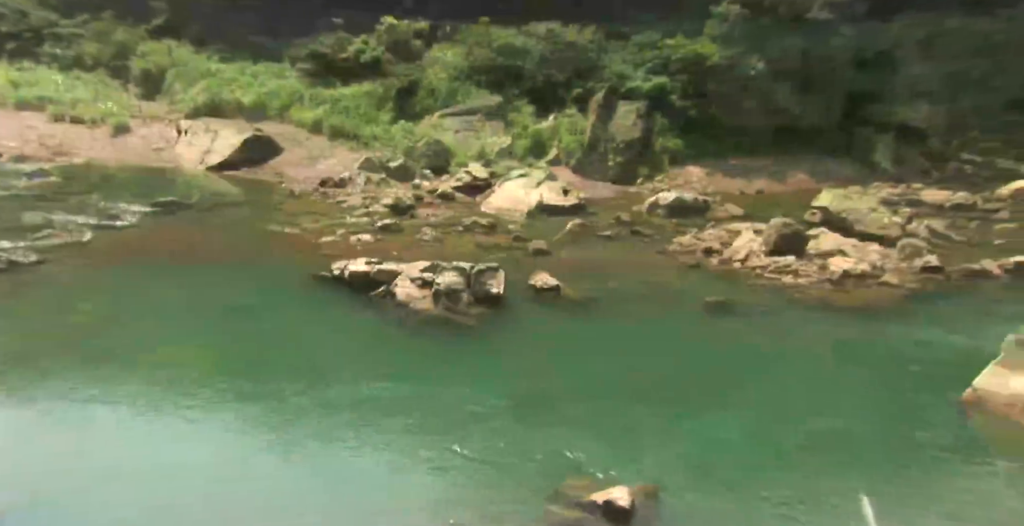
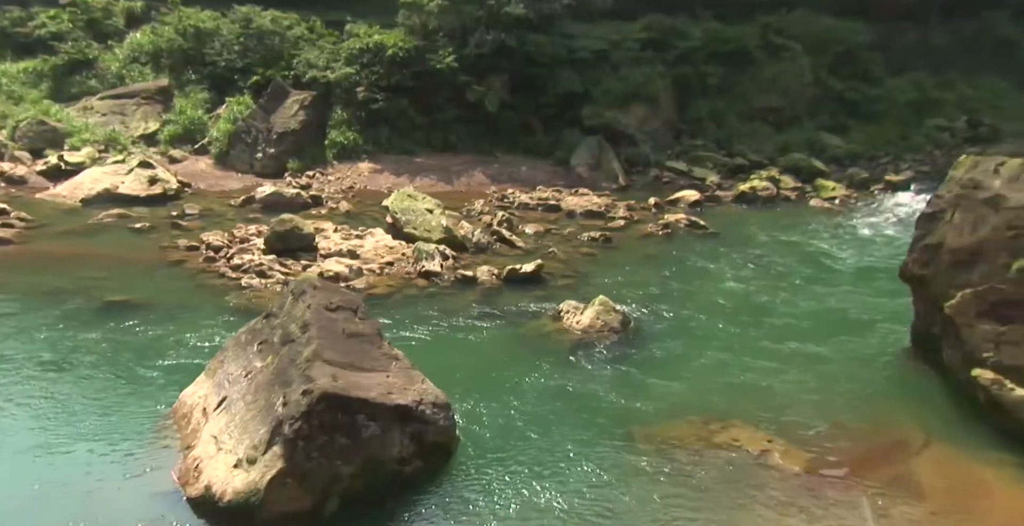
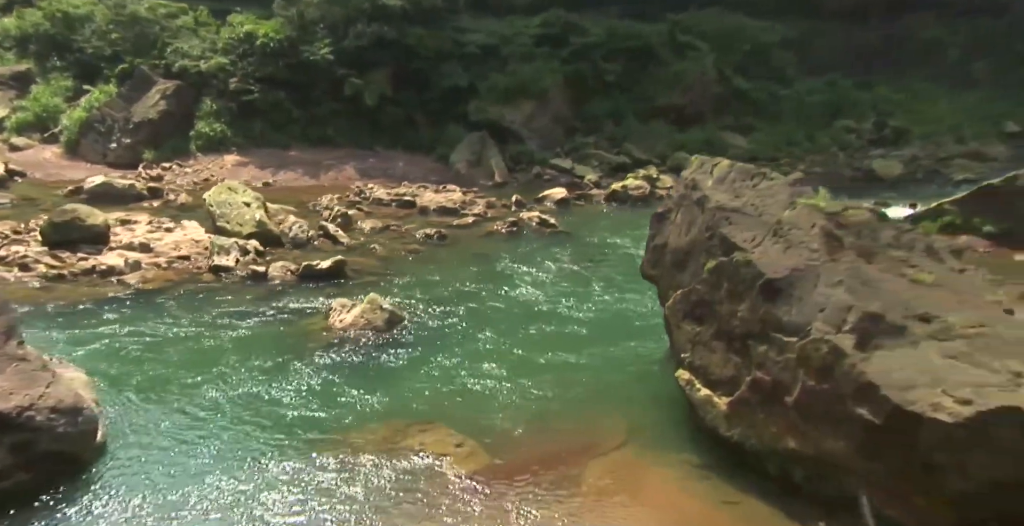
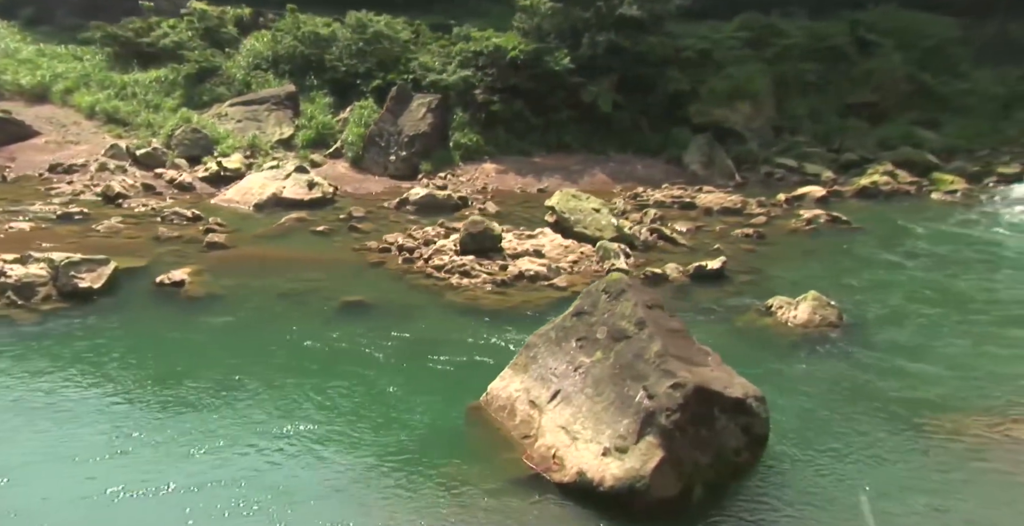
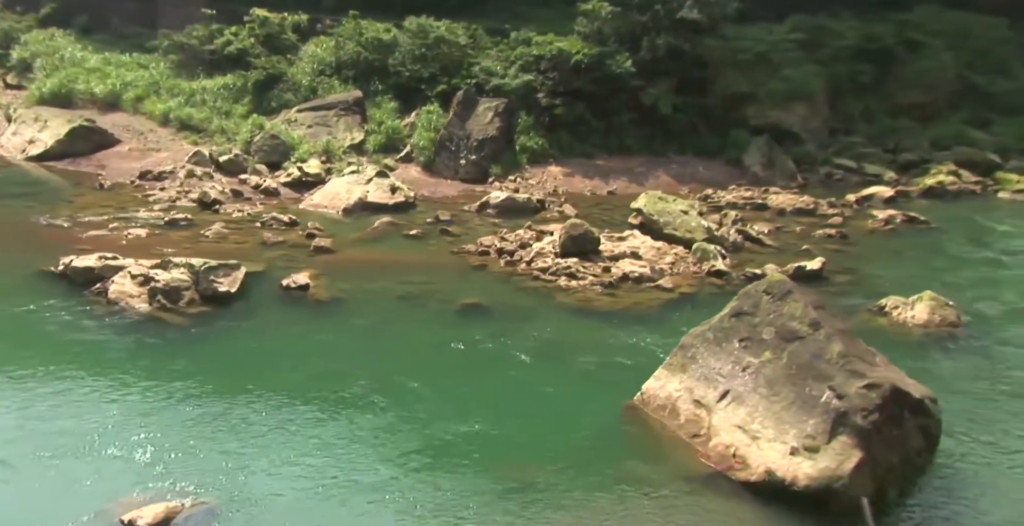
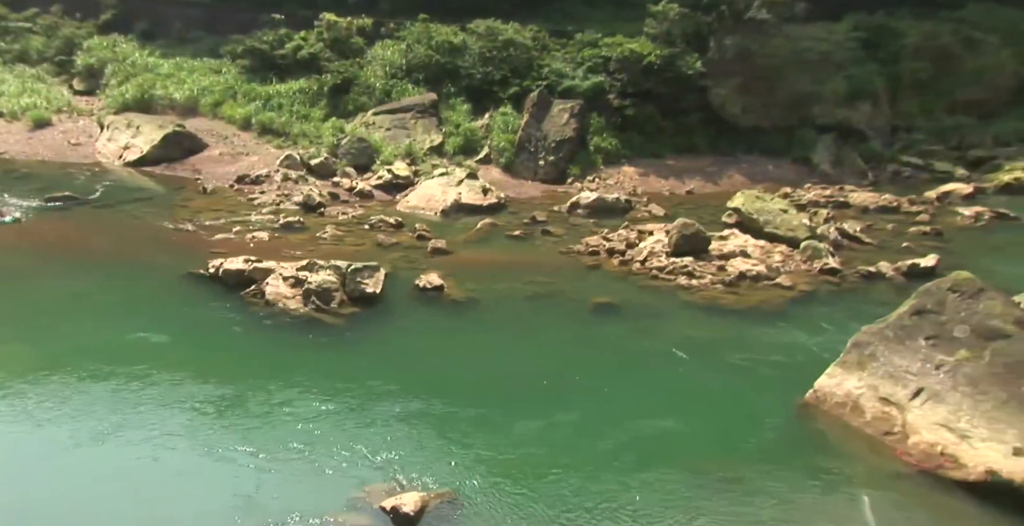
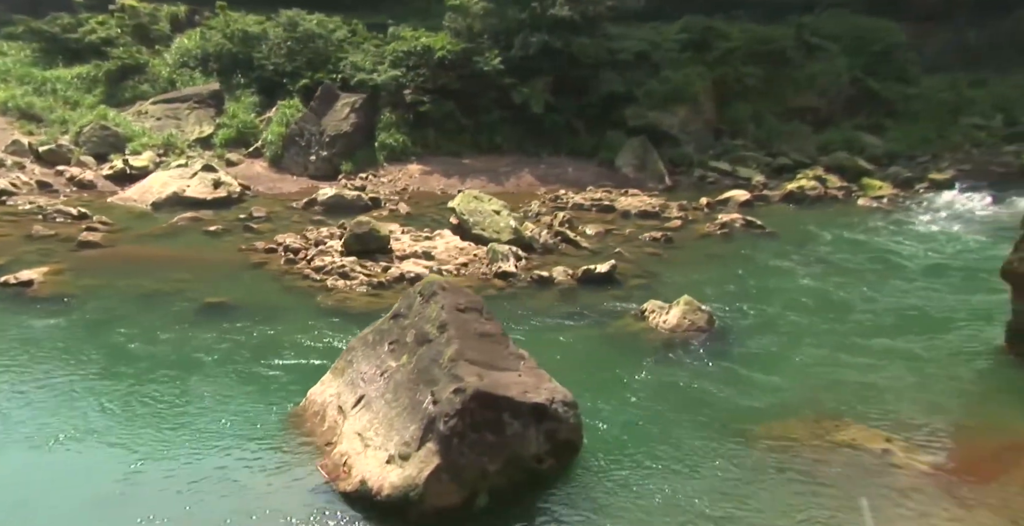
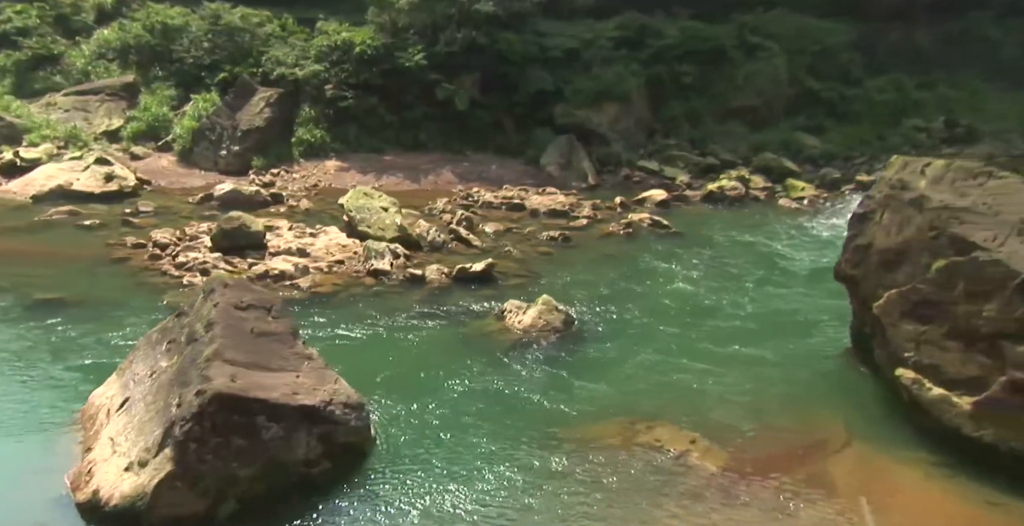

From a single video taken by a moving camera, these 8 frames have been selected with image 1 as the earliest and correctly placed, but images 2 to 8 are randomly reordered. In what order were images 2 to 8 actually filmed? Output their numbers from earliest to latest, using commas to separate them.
6, 5, 4, 7, 2, 8, 3
